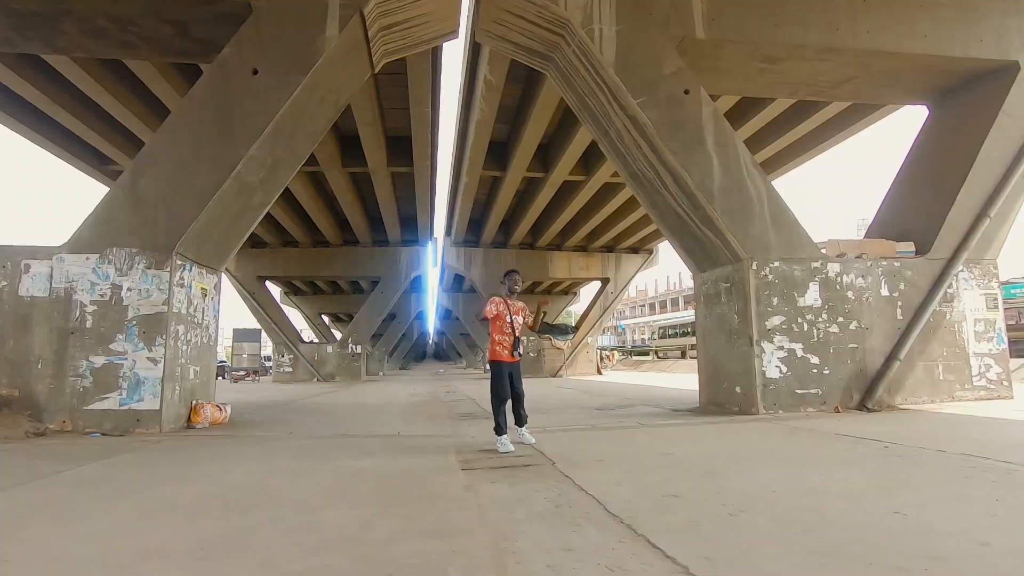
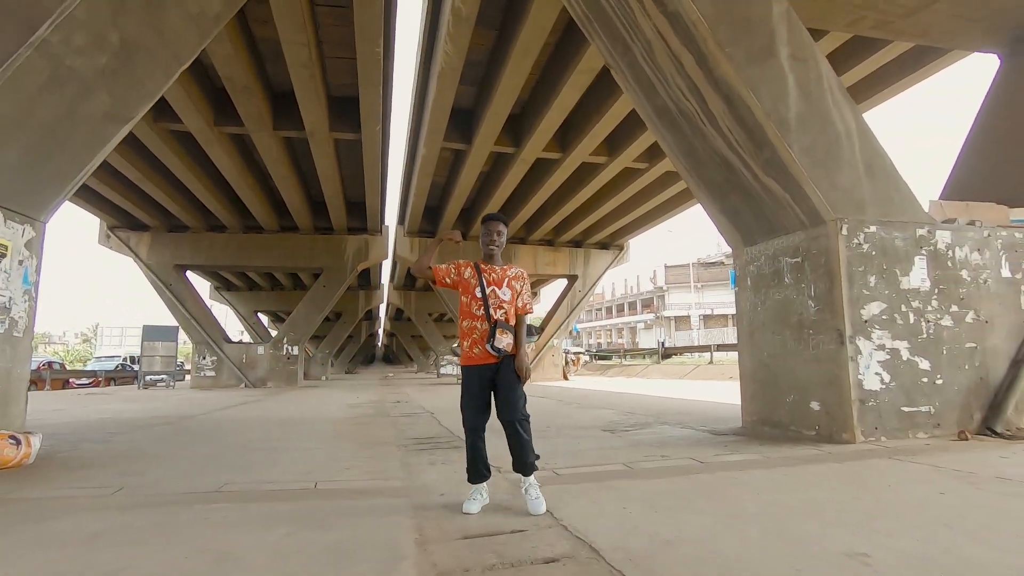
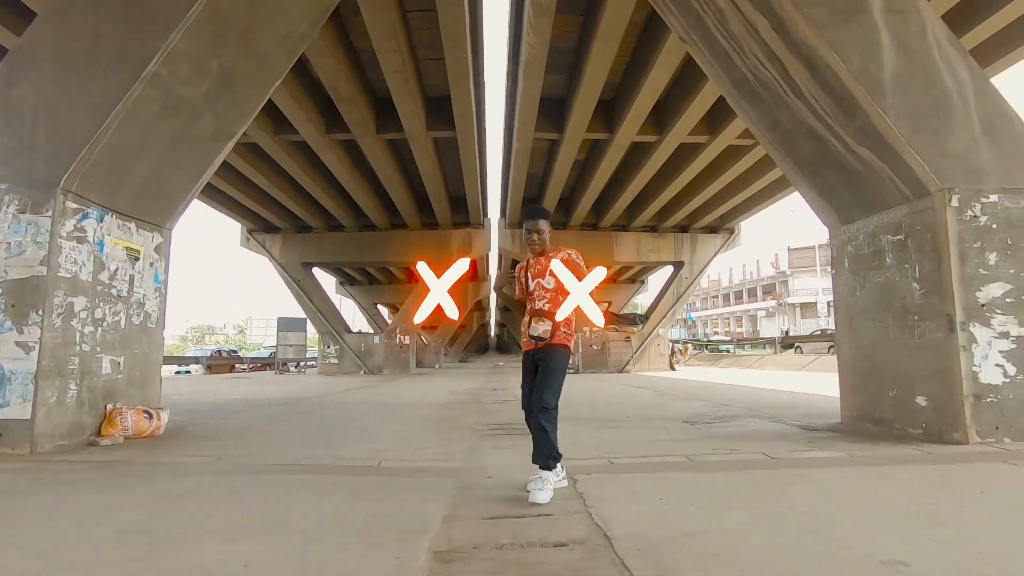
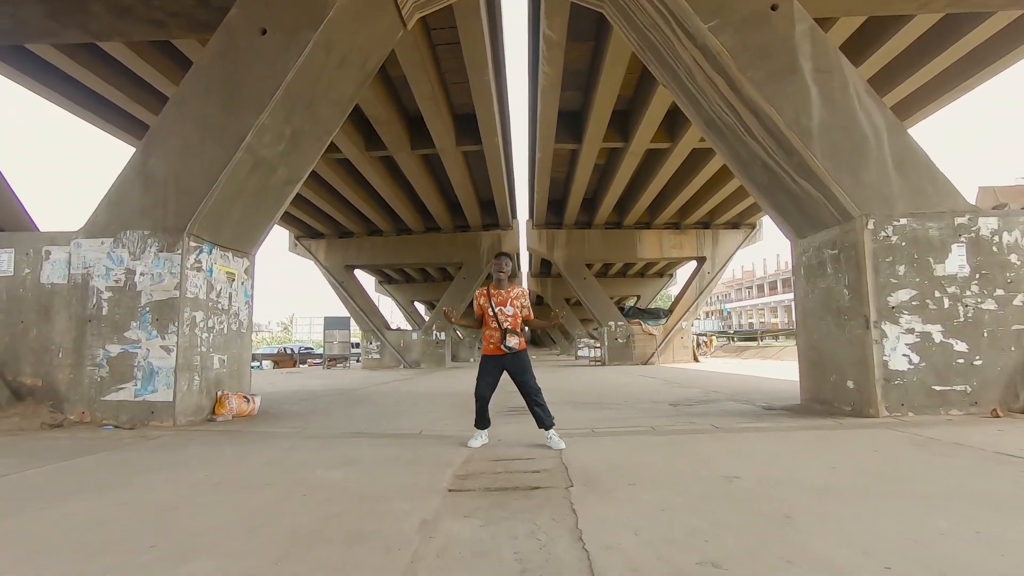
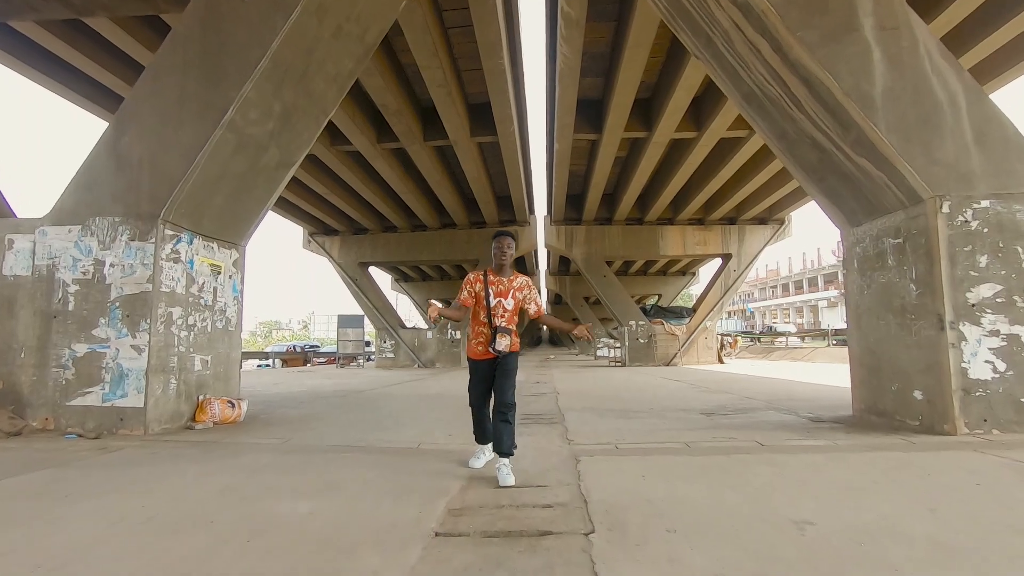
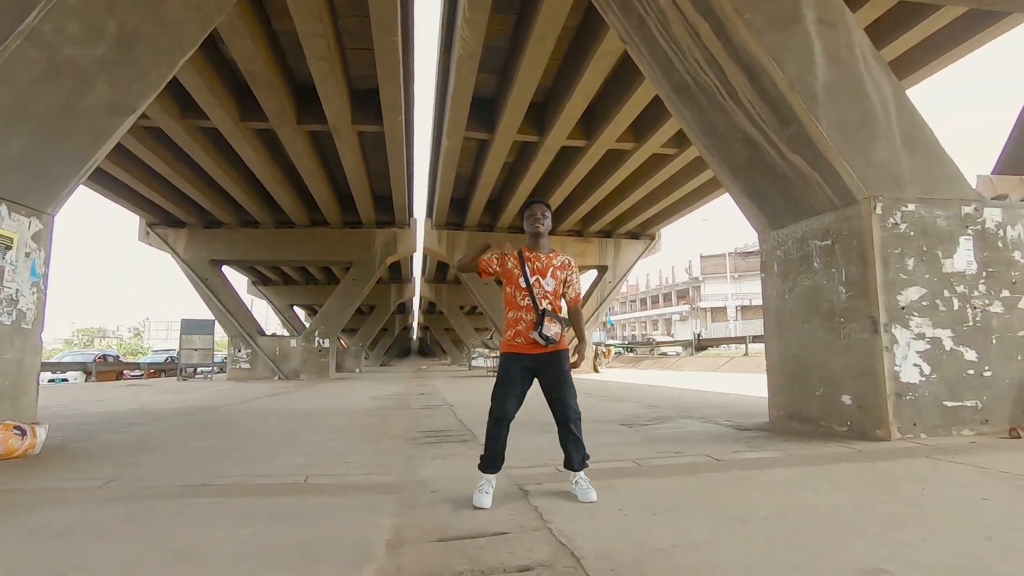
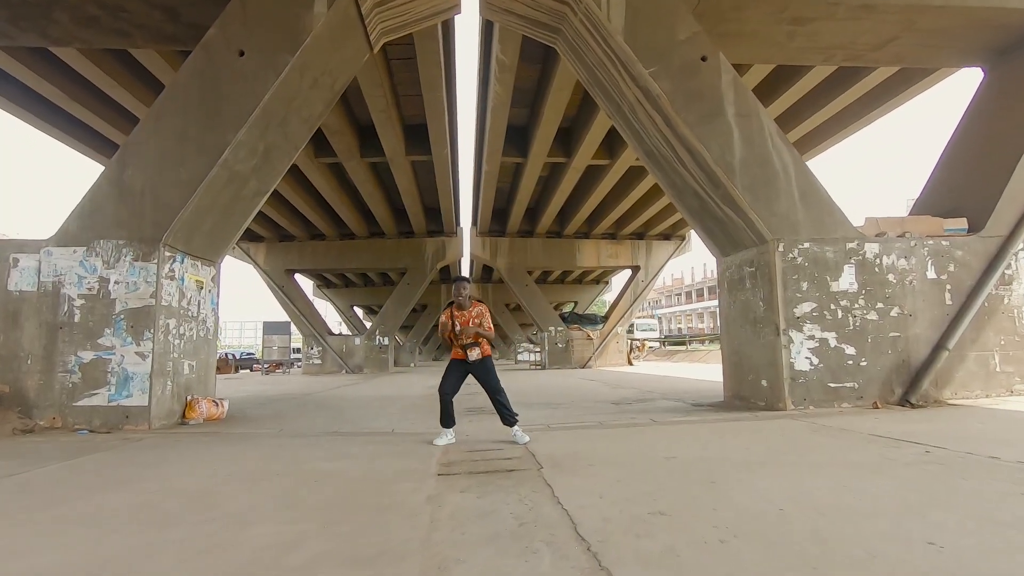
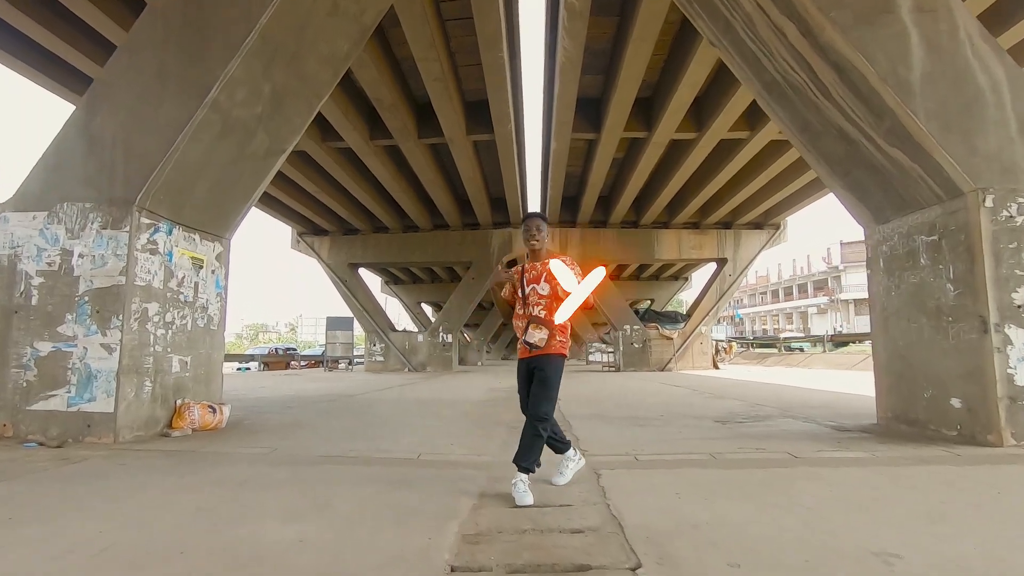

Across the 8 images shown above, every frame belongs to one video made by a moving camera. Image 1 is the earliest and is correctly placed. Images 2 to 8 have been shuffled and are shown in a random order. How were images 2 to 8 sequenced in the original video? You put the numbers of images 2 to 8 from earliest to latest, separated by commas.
7, 4, 5, 8, 3, 6, 2
